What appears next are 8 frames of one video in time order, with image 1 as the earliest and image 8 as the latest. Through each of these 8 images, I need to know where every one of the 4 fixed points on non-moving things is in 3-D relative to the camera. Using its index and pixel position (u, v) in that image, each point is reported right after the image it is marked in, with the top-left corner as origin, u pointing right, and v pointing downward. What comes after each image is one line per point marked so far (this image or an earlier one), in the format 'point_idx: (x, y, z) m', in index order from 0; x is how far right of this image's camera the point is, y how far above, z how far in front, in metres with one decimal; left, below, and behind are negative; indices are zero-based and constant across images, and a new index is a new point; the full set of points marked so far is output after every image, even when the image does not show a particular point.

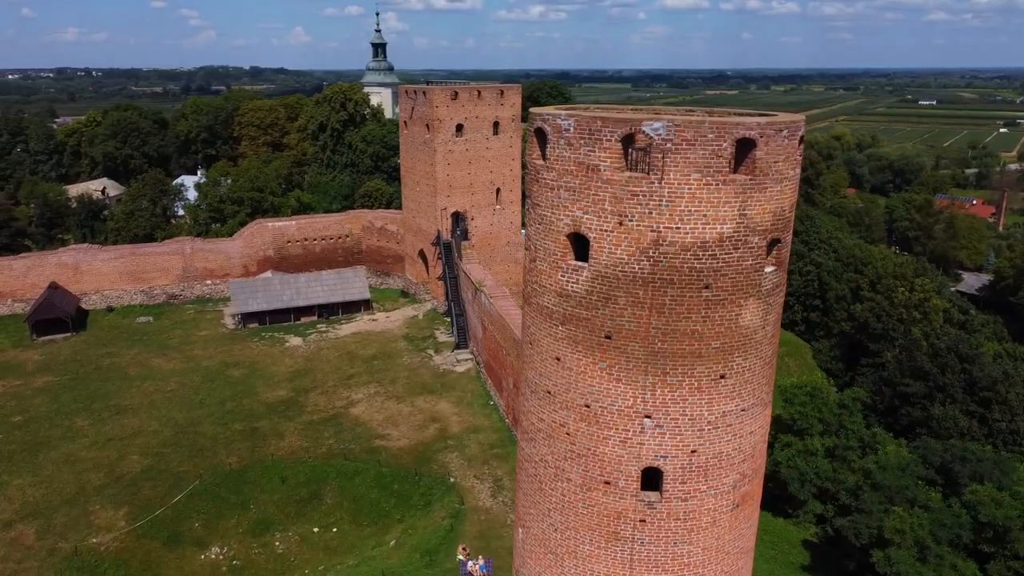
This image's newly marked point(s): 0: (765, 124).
0: (+1.9, +1.2, +5.9) m
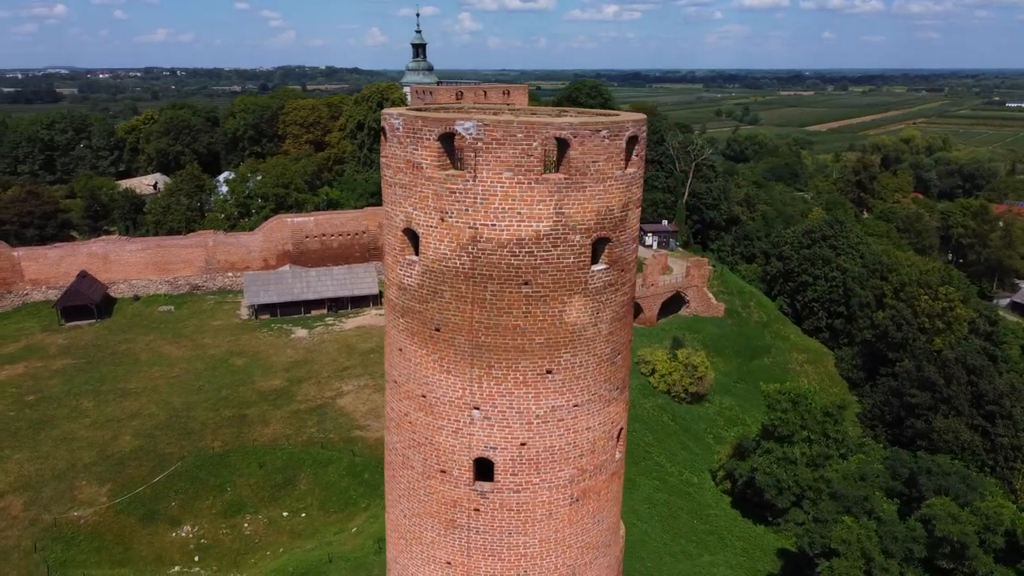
0: (+0.5, +1.2, +6.1) m
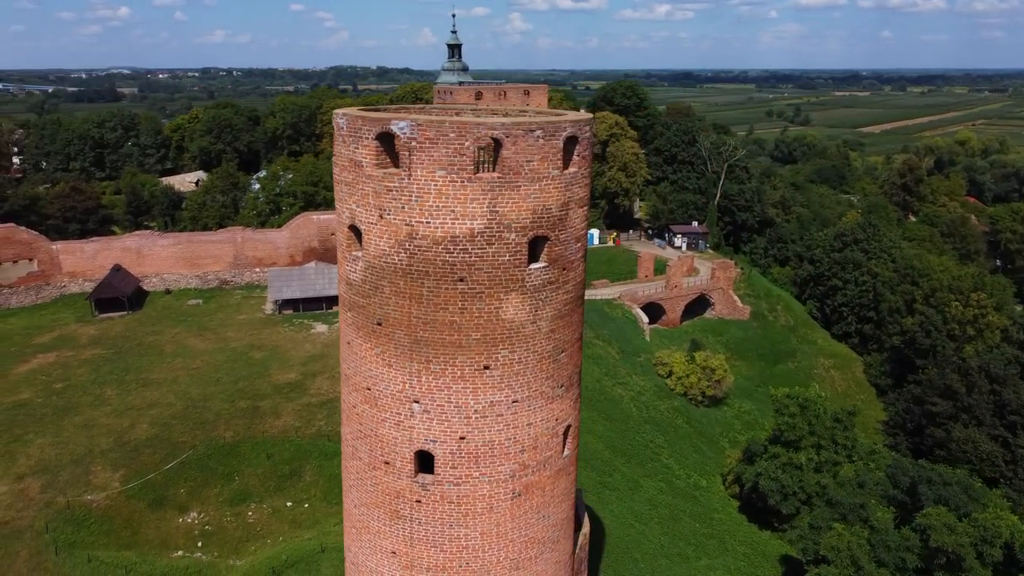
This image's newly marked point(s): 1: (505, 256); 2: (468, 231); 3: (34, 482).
0: (0.0, +1.2, +6.2) m
1: (-0.1, +0.3, +6.5) m
2: (-0.3, +0.5, +6.3) m
3: (-9.4, -3.8, +15.8) m
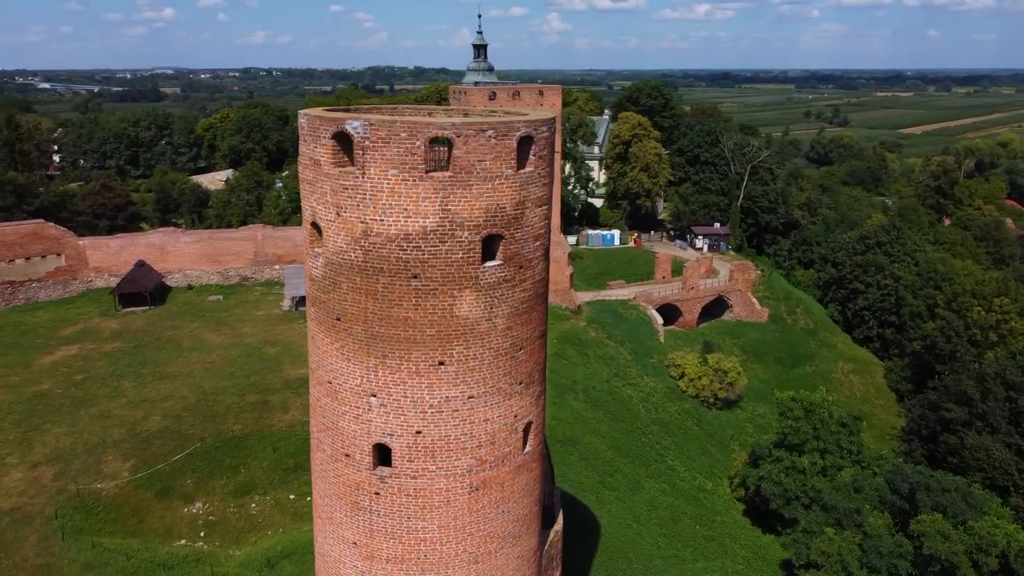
0: (-0.4, +1.3, +6.3) m
1: (-0.4, +0.3, +6.6) m
2: (-0.7, +0.5, +6.5) m
3: (-9.4, -3.7, +16.3) m
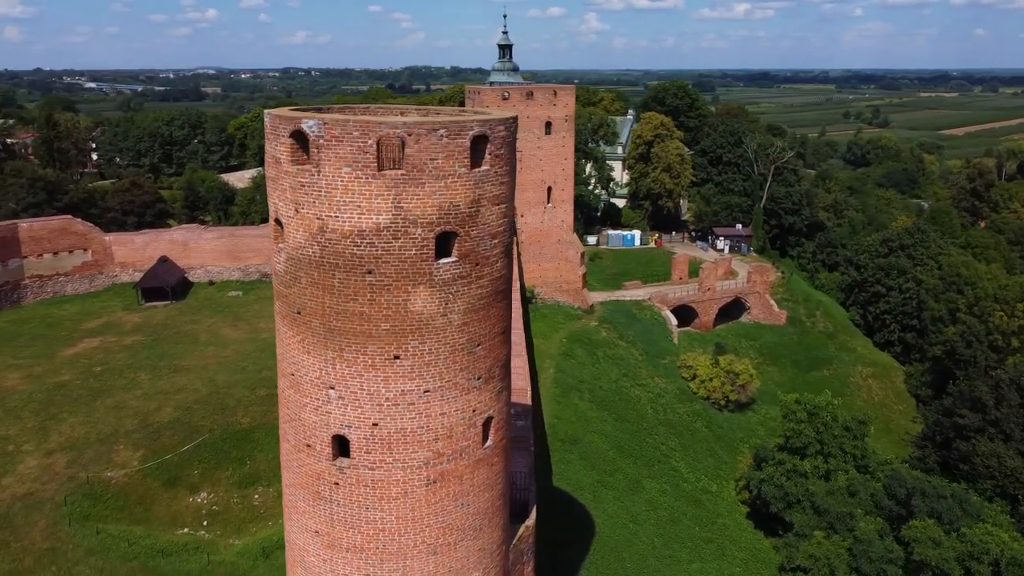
0: (-0.8, +1.3, +6.4) m
1: (-0.8, +0.3, +6.7) m
2: (-1.1, +0.5, +6.6) m
3: (-9.4, -3.5, +16.9) m
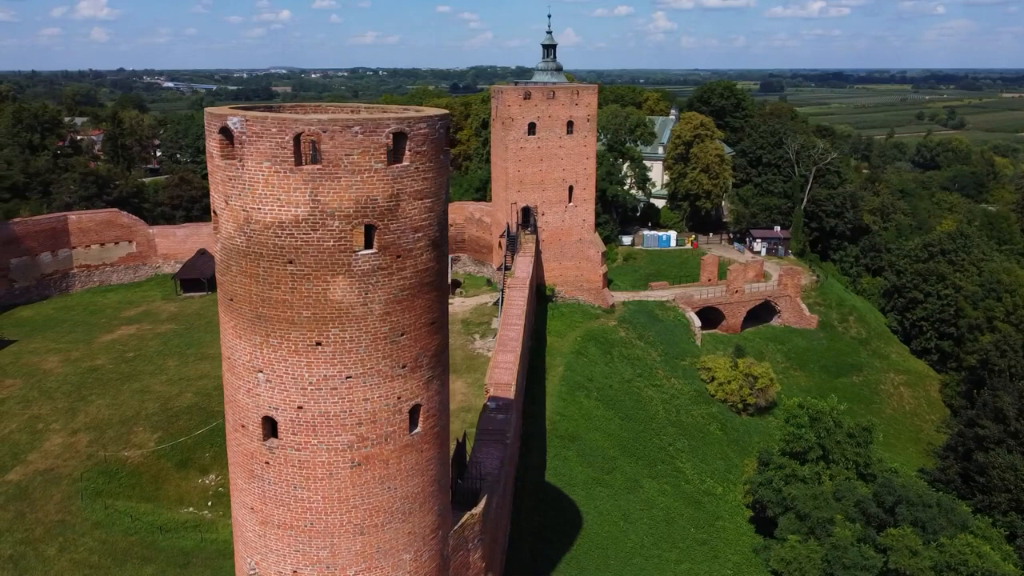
0: (-1.6, +1.4, +6.7) m
1: (-1.6, +0.4, +7.0) m
2: (-1.9, +0.6, +7.0) m
3: (-9.5, -3.3, +17.8) m
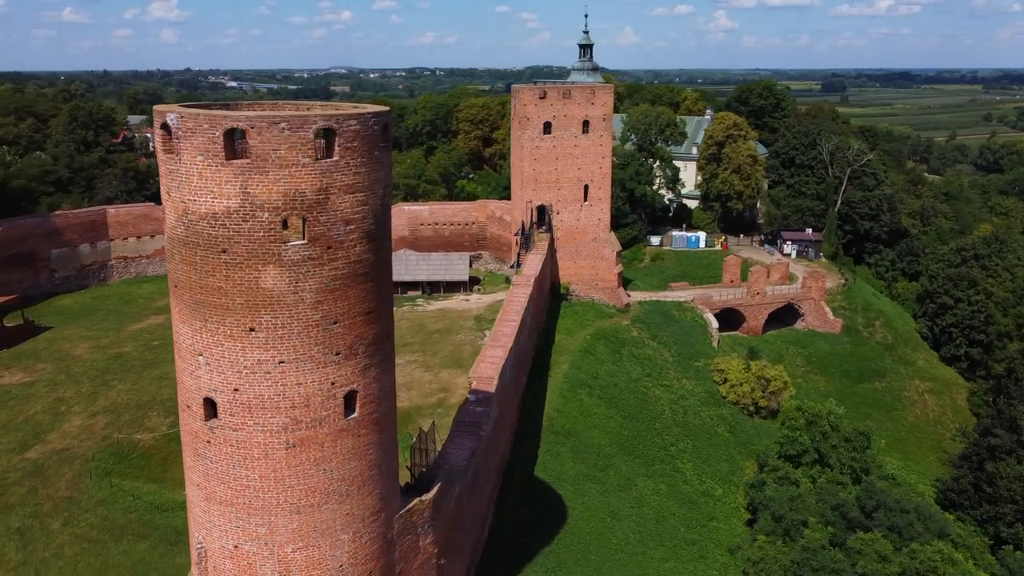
0: (-2.3, +1.5, +7.1) m
1: (-2.3, +0.5, +7.4) m
2: (-2.6, +0.7, +7.3) m
3: (-9.5, -3.0, +18.7) m
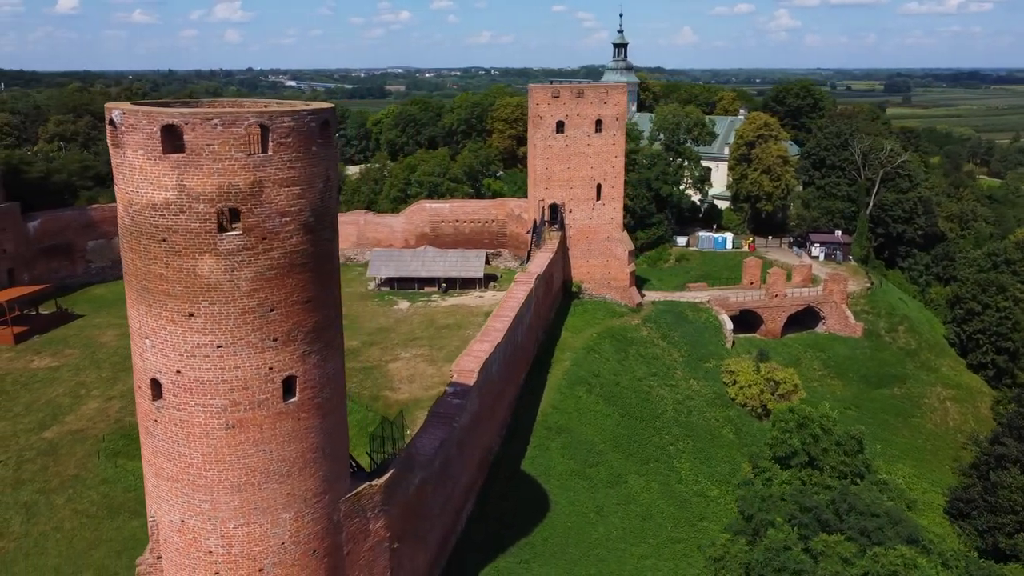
0: (-3.1, +1.6, +7.5) m
1: (-3.1, +0.6, +7.8) m
2: (-3.4, +0.9, +7.8) m
3: (-9.6, -2.8, +19.6) m
